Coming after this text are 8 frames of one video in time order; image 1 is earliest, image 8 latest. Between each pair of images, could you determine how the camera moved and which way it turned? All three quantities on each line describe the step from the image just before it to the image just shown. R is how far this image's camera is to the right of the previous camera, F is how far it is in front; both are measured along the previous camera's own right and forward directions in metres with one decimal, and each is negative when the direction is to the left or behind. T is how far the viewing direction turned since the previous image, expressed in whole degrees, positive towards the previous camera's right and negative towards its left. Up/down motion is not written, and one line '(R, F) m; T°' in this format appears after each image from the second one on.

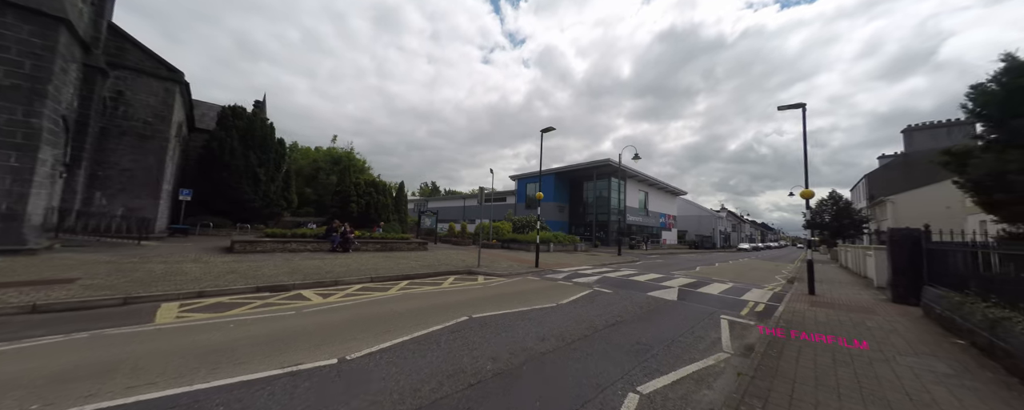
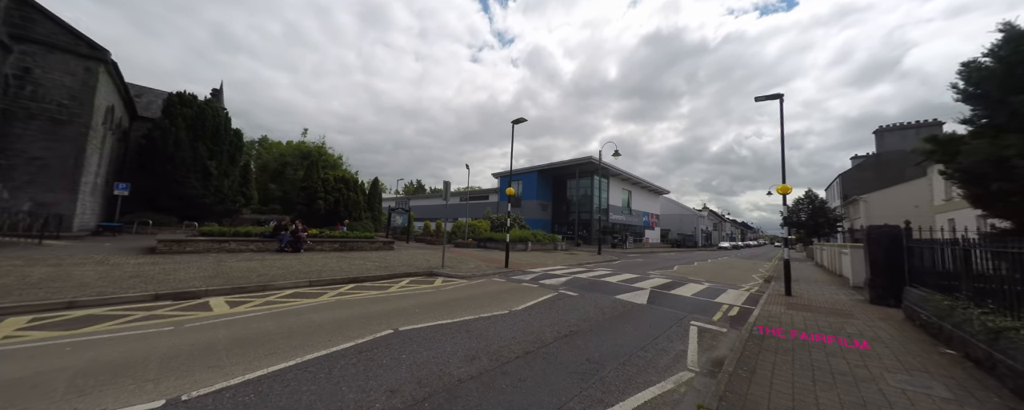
(+0.8, +0.9) m; +2°
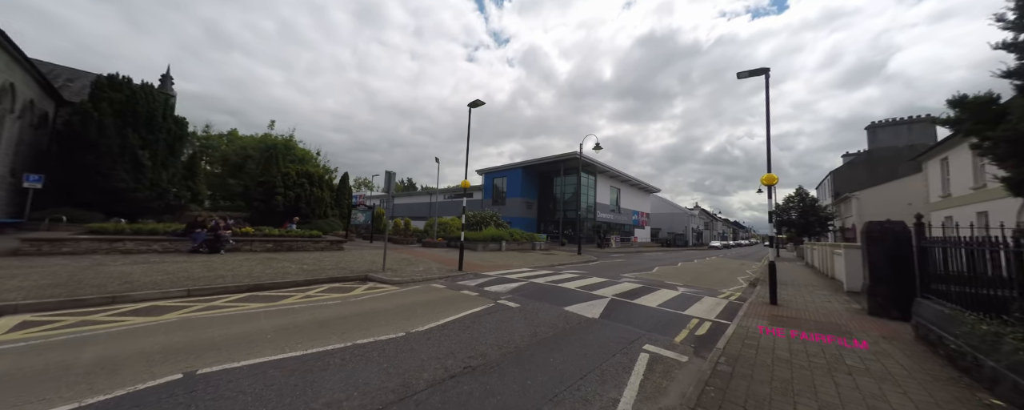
(+1.5, +1.5) m; +1°
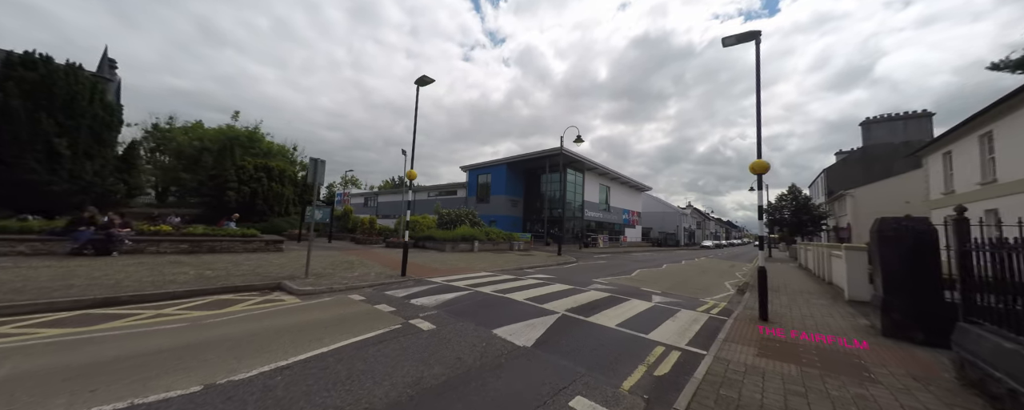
(+1.4, +1.6) m; +1°
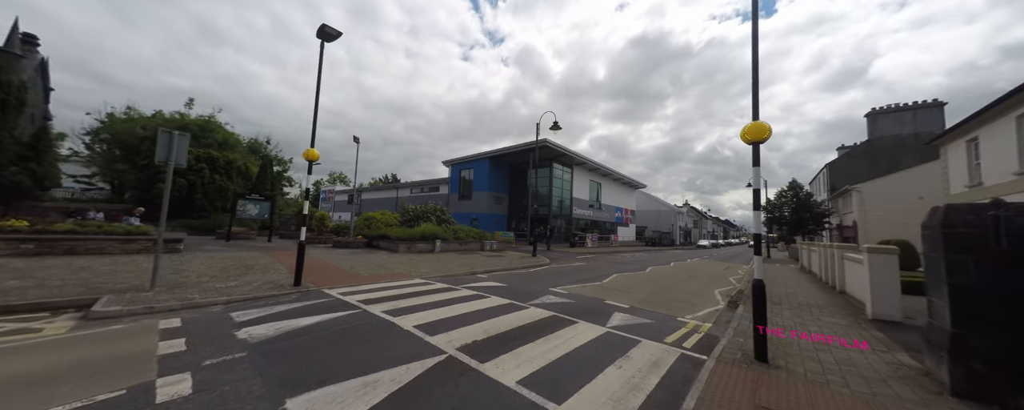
(+1.8, +2.2) m; 0°
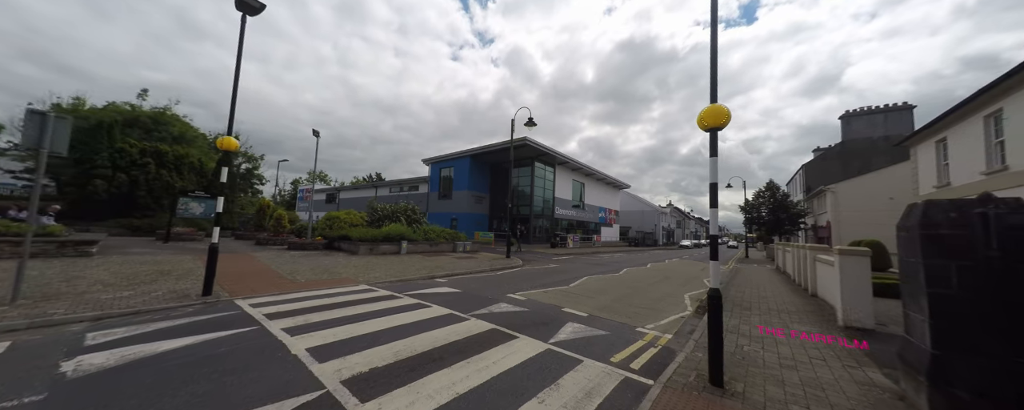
(+0.9, +0.8) m; +2°
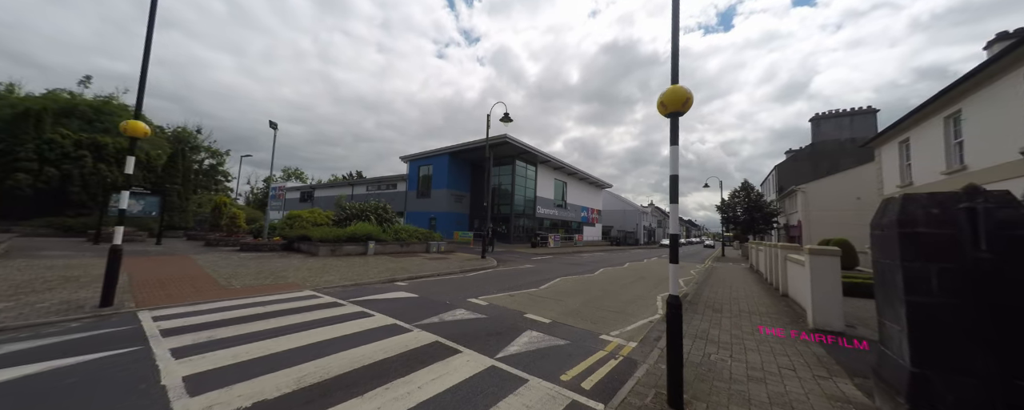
(+0.6, +0.6) m; +3°
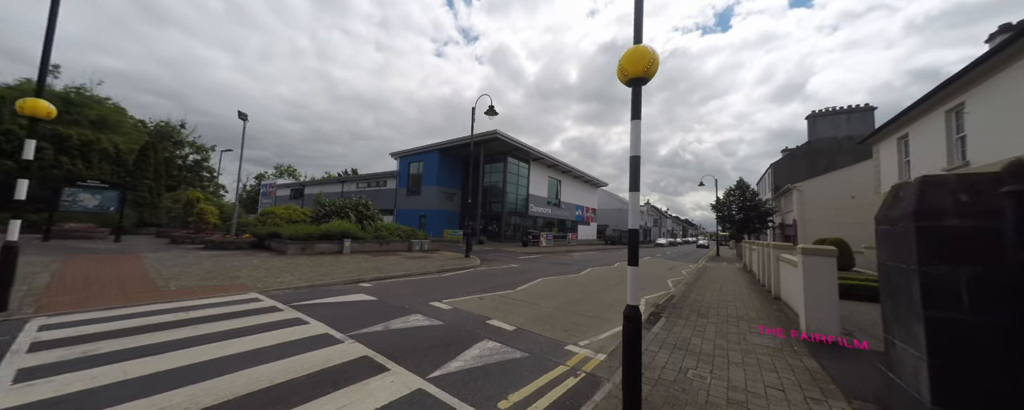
(+0.7, +0.7) m; 0°
